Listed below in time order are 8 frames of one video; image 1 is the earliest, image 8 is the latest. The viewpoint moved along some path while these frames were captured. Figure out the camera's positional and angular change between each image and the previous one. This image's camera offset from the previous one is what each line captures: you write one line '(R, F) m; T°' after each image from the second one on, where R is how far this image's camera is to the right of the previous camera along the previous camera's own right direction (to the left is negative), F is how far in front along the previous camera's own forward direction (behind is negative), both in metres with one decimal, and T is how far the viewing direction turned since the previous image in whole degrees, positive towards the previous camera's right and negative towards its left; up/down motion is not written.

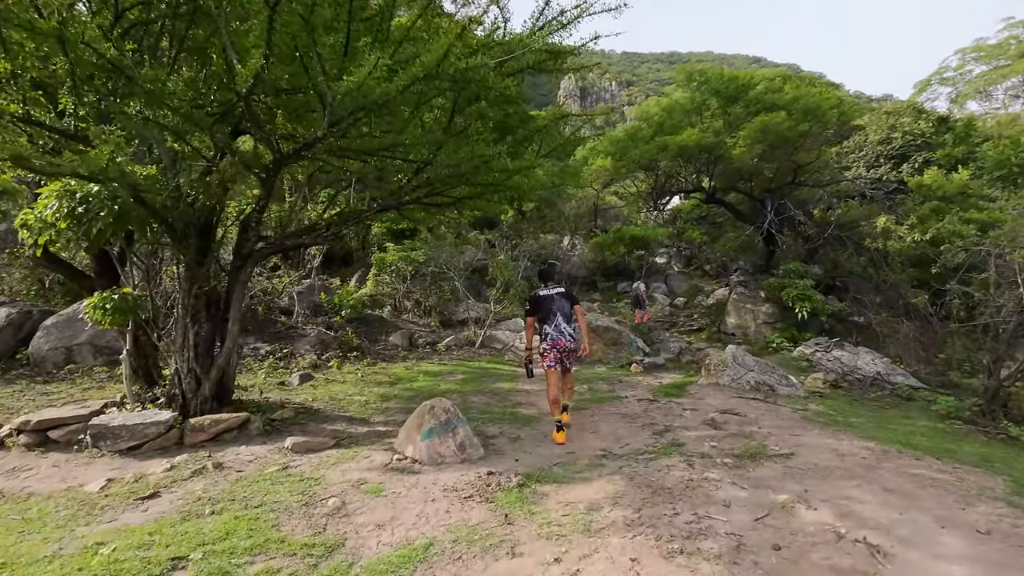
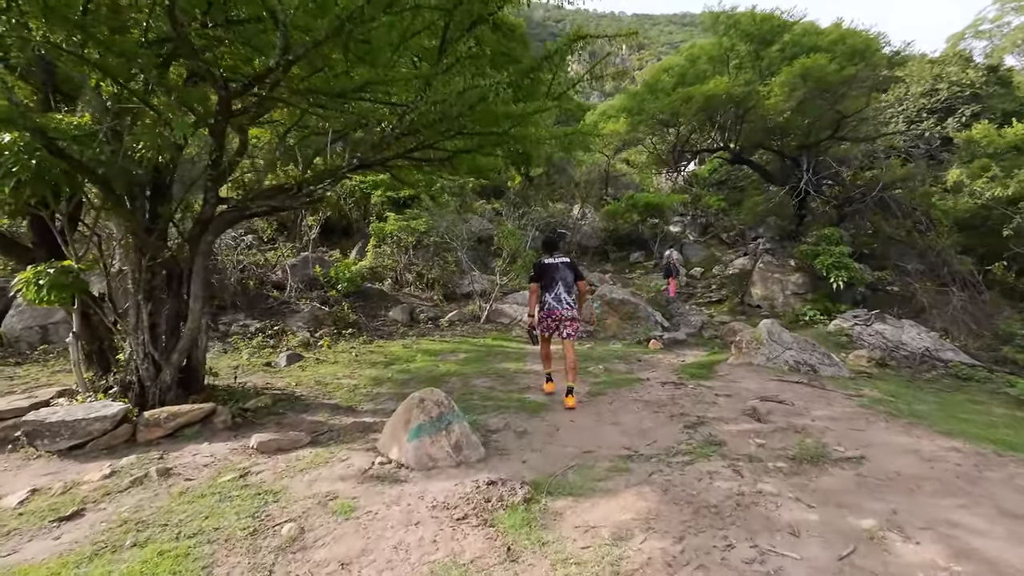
(0.0, +0.7) m; -1°
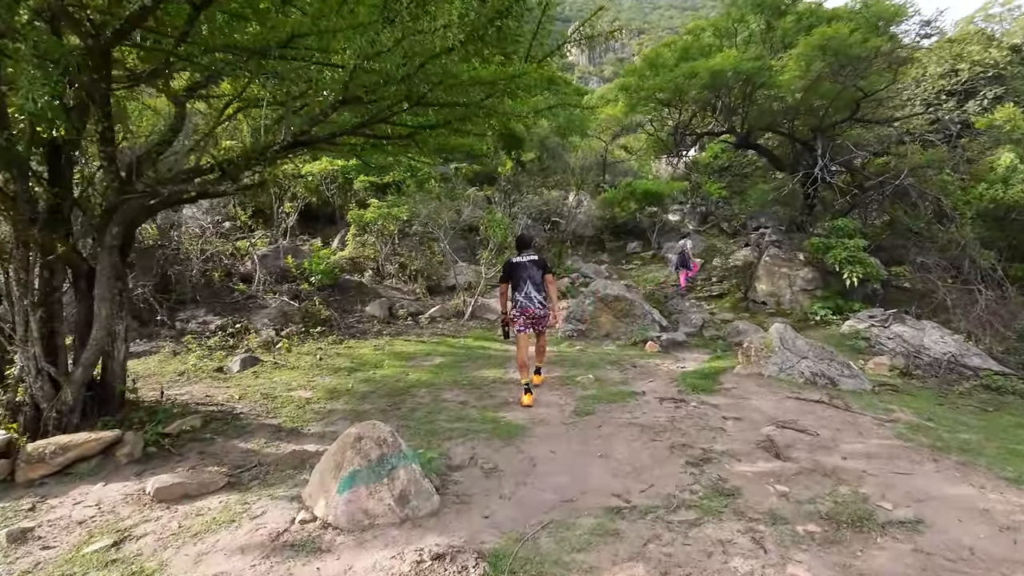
(+0.2, +0.7) m; 0°
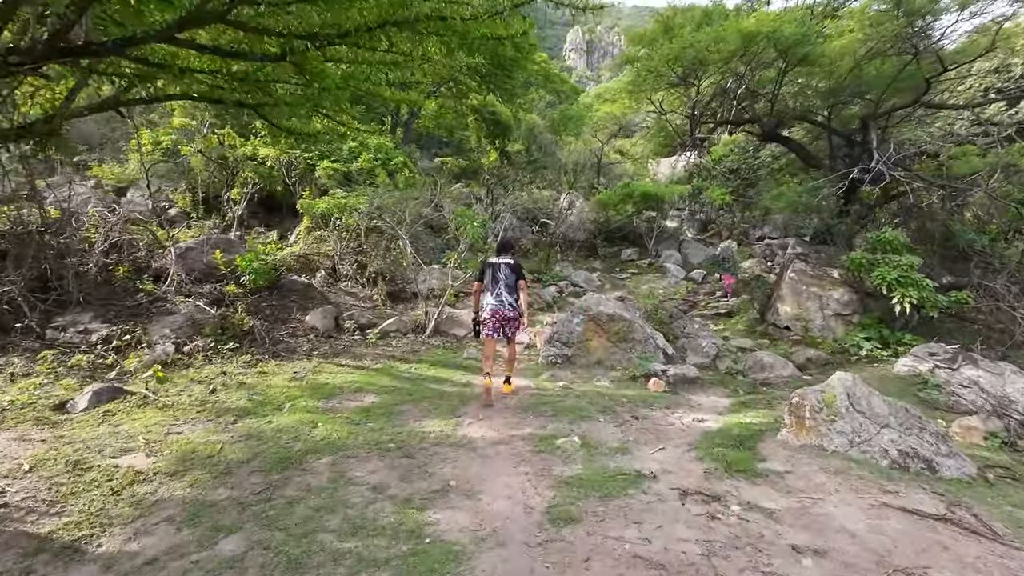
(+0.3, +1.6) m; +1°
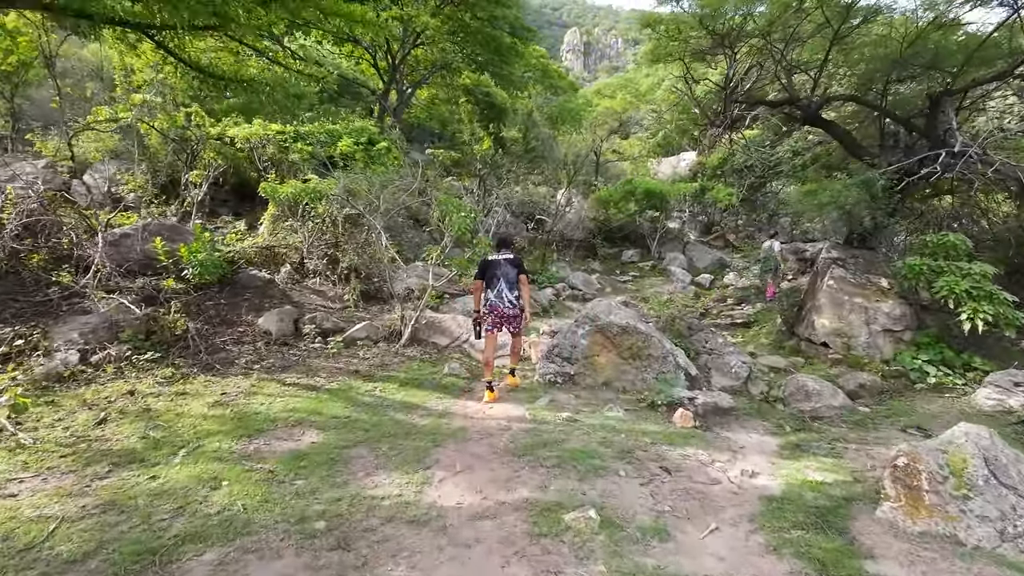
(0.0, +1.1) m; +1°
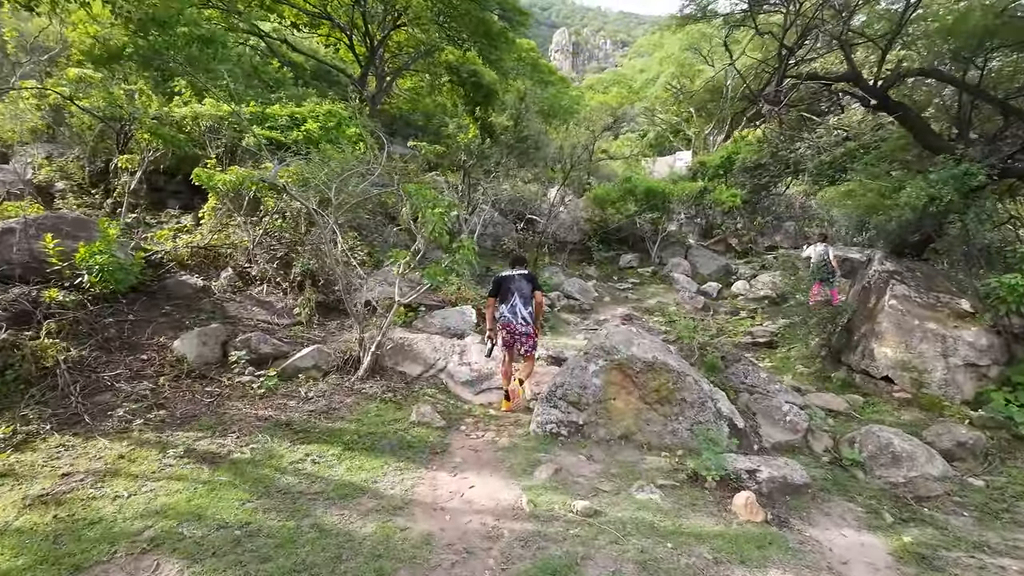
(0.0, +1.3) m; +2°
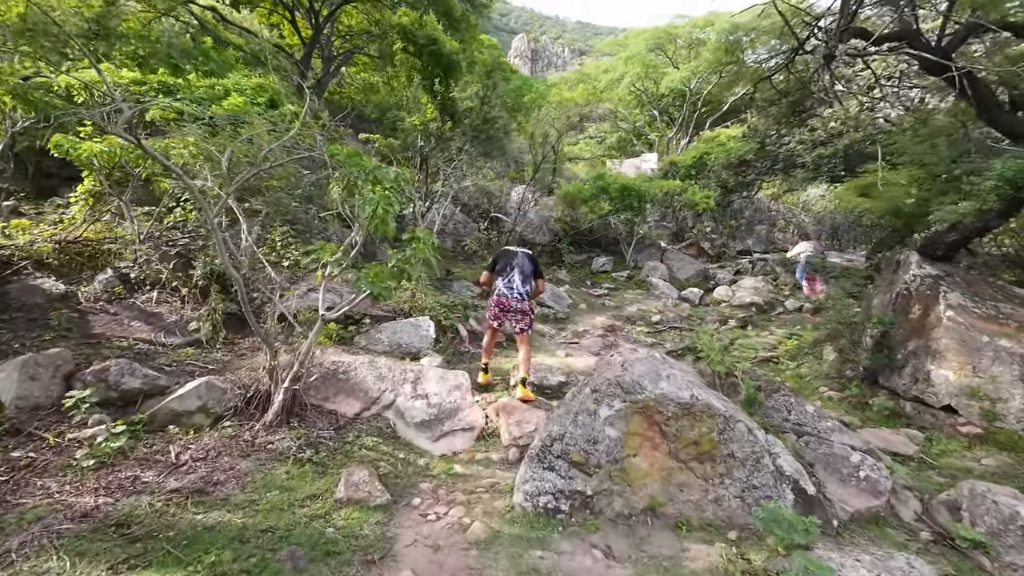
(-0.1, +1.3) m; +5°
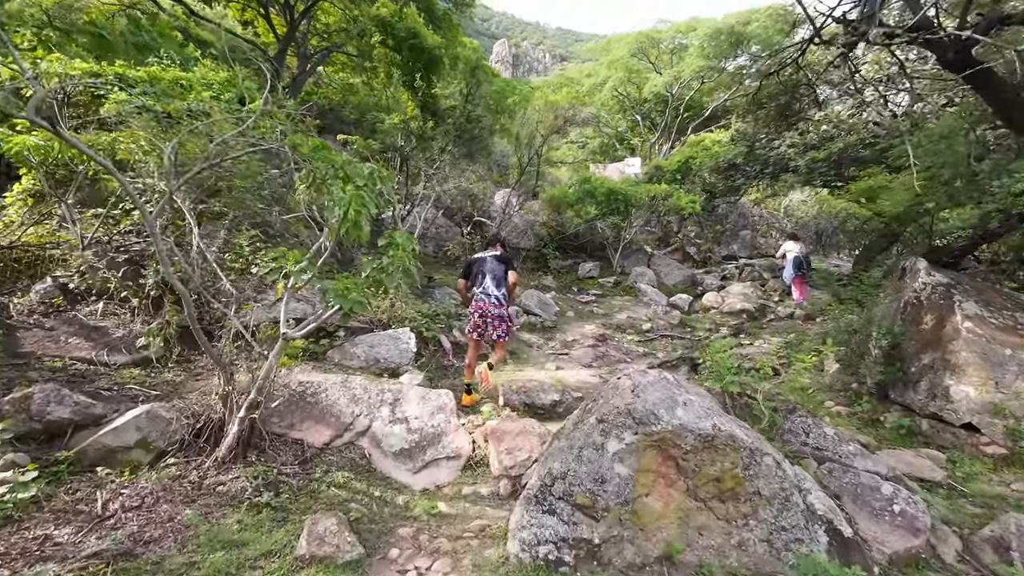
(-0.1, +0.4) m; +2°
